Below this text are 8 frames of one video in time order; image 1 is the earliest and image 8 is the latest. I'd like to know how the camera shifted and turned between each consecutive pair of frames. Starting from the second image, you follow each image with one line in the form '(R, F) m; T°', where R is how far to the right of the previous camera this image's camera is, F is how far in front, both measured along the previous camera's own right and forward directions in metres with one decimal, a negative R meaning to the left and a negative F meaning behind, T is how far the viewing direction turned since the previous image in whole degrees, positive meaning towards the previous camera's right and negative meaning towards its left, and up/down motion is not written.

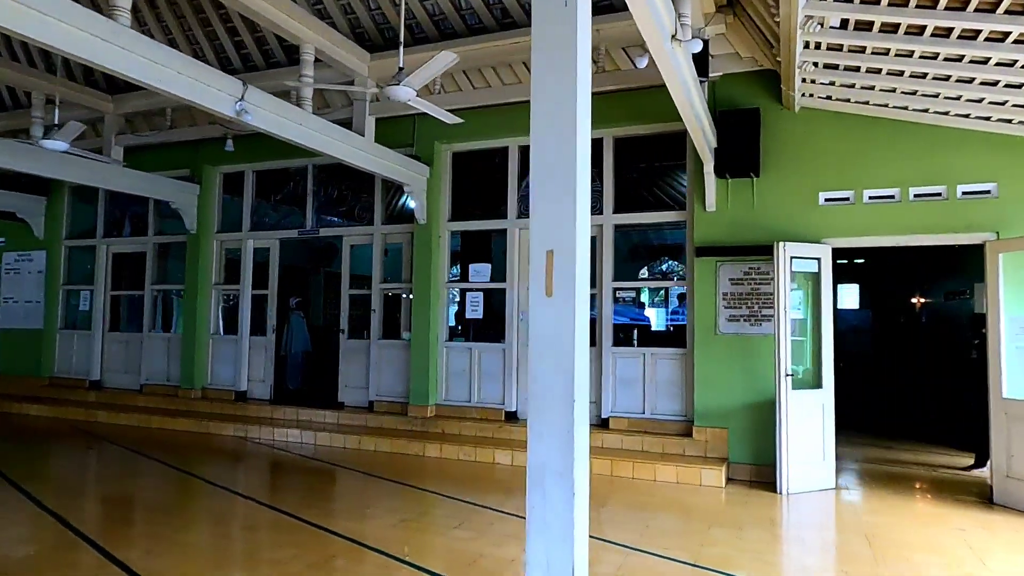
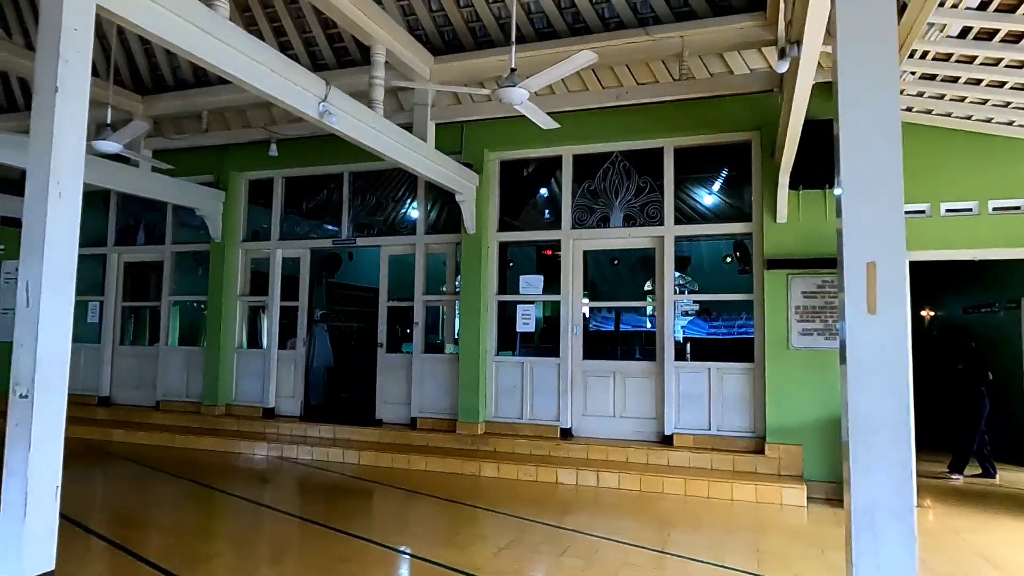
(-0.8, +0.2) m; +3°
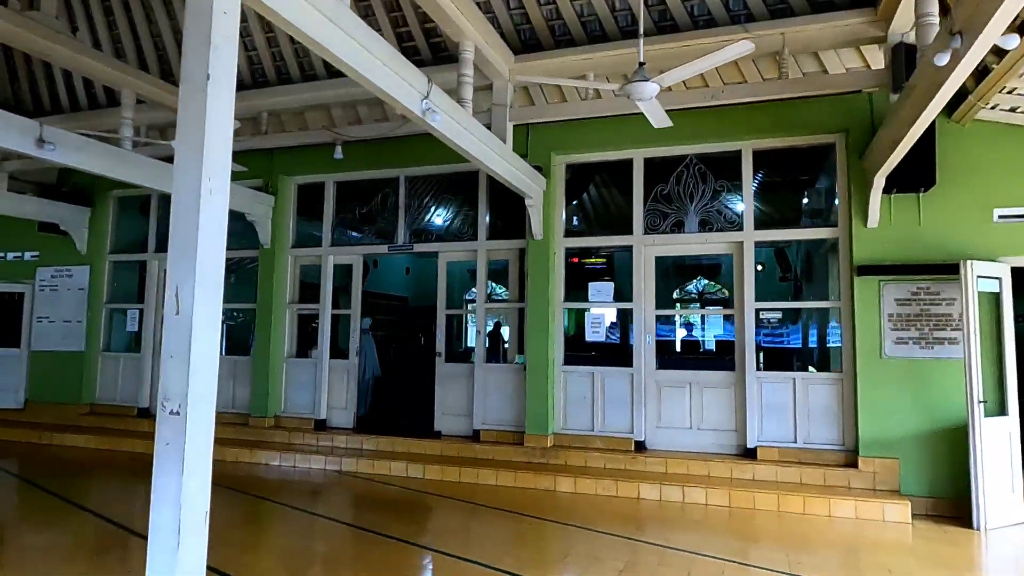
(-0.7, +0.2) m; 0°
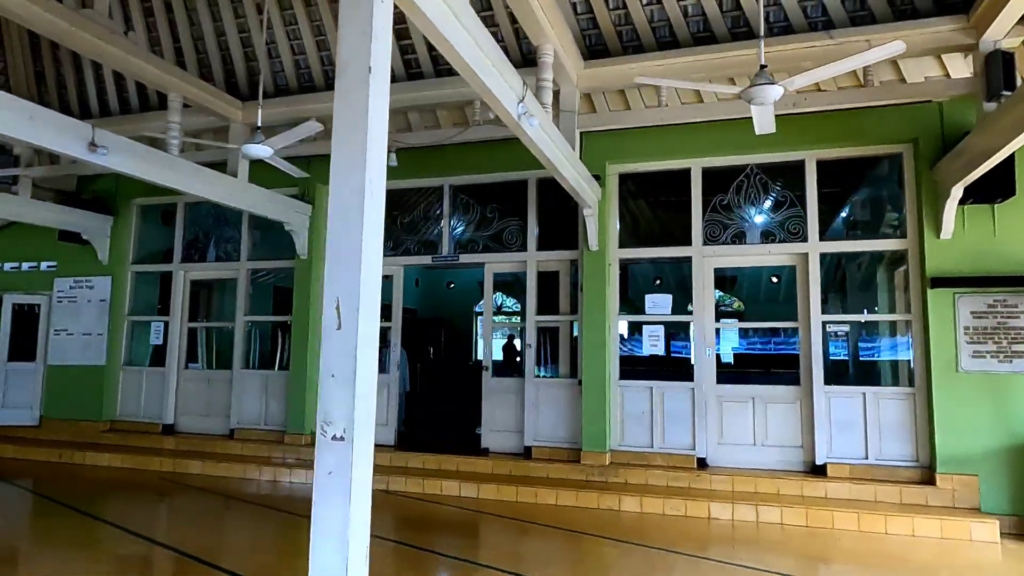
(-0.7, +0.2) m; +1°
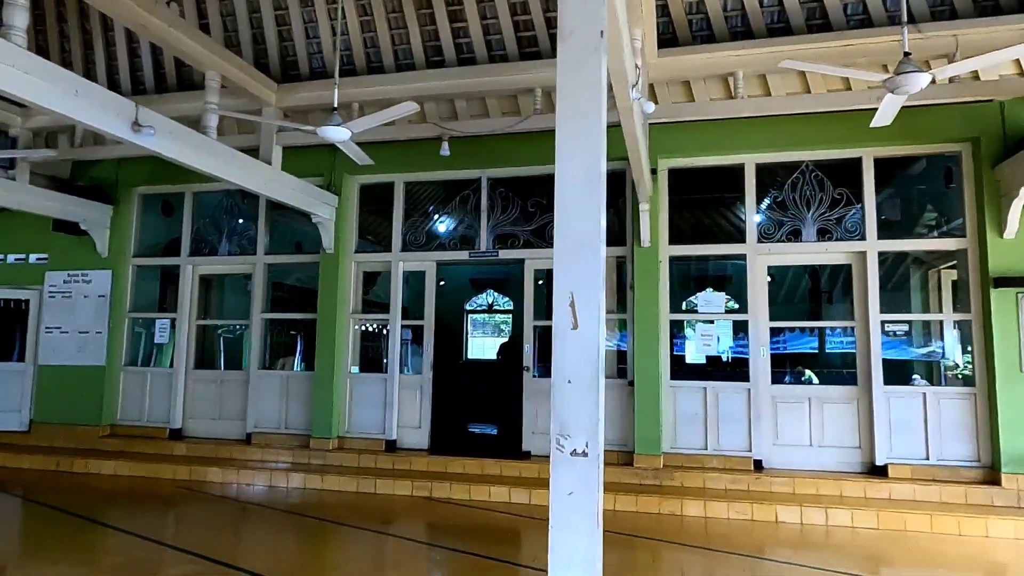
(-0.8, +0.3) m; +4°
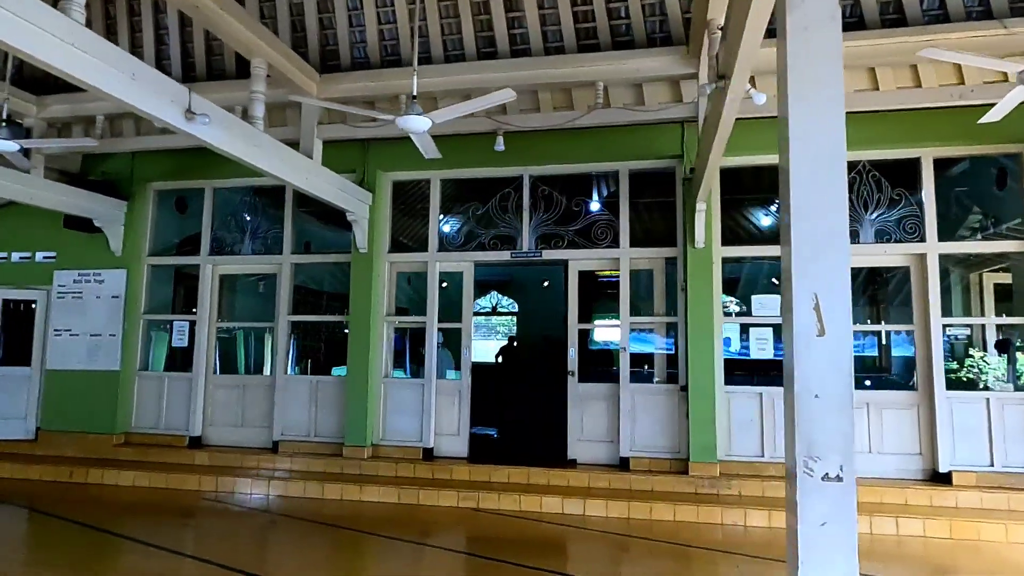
(-0.6, +0.2) m; +2°
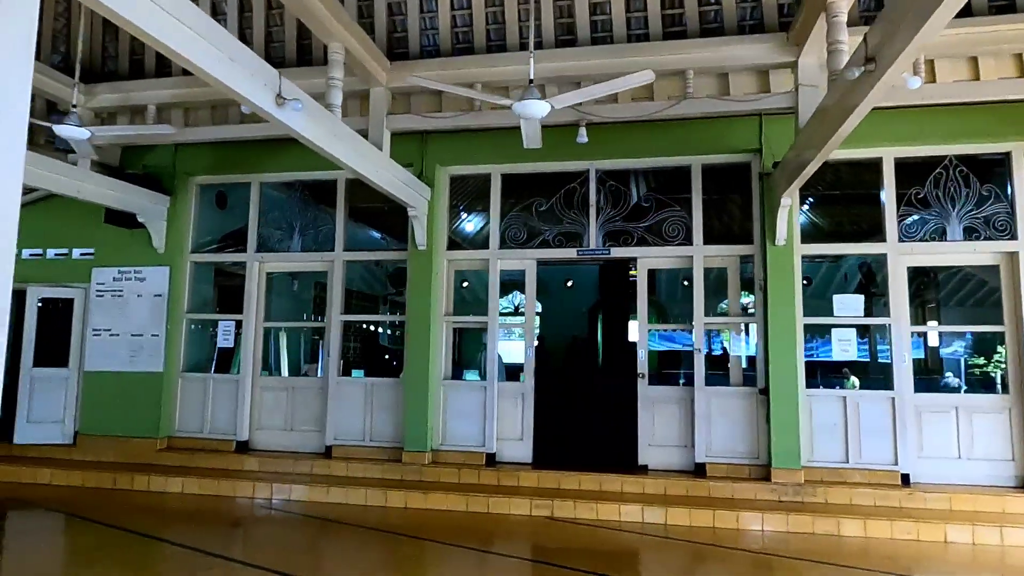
(-0.7, +0.2) m; +1°
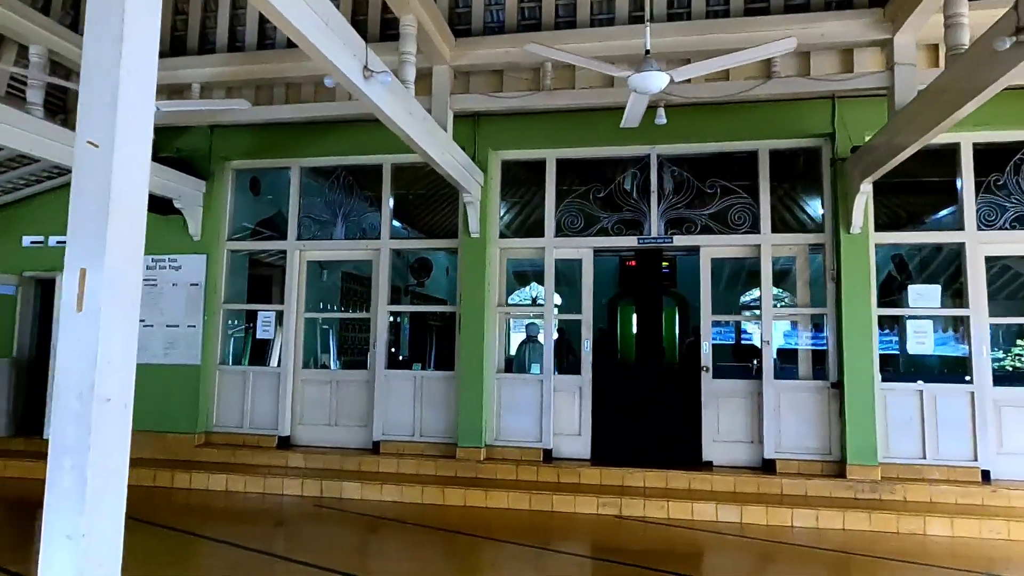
(-0.6, +0.2) m; +1°
